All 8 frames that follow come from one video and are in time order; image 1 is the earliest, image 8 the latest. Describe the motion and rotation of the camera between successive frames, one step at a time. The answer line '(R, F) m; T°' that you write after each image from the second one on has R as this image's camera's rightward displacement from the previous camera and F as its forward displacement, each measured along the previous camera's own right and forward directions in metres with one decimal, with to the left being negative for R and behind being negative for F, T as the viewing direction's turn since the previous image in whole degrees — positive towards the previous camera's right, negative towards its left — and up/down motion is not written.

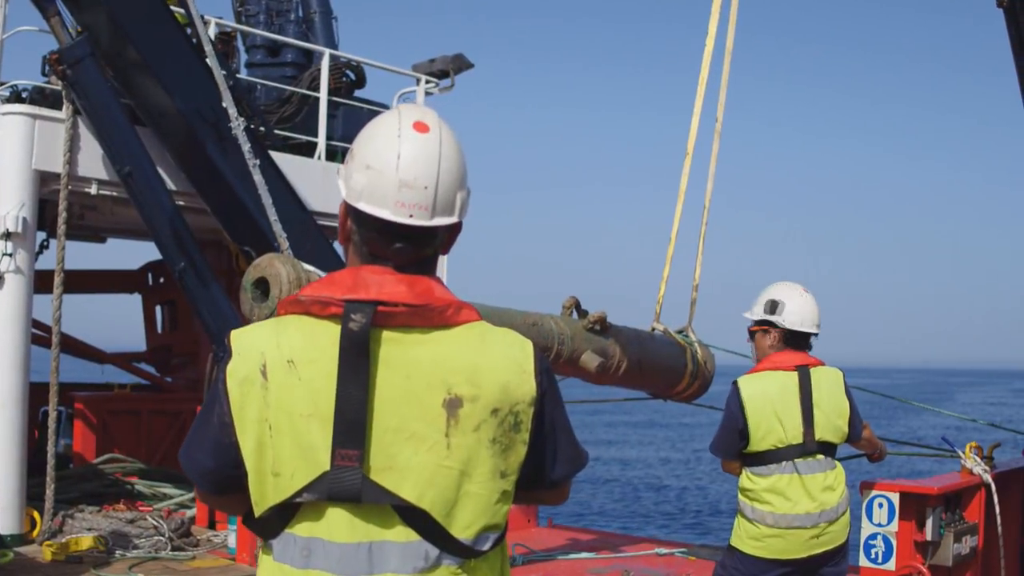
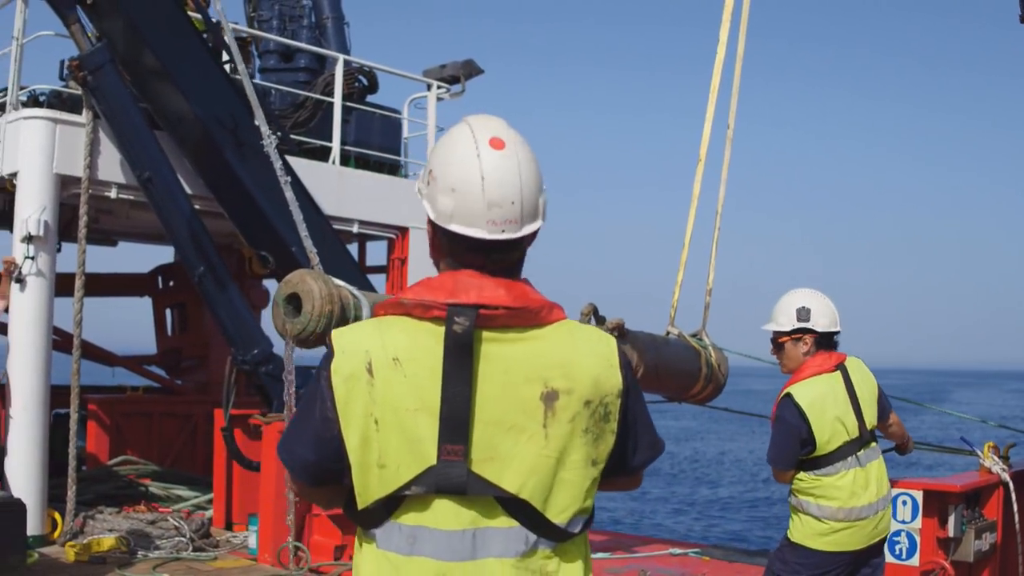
(-0.2, -0.1) m; +1°
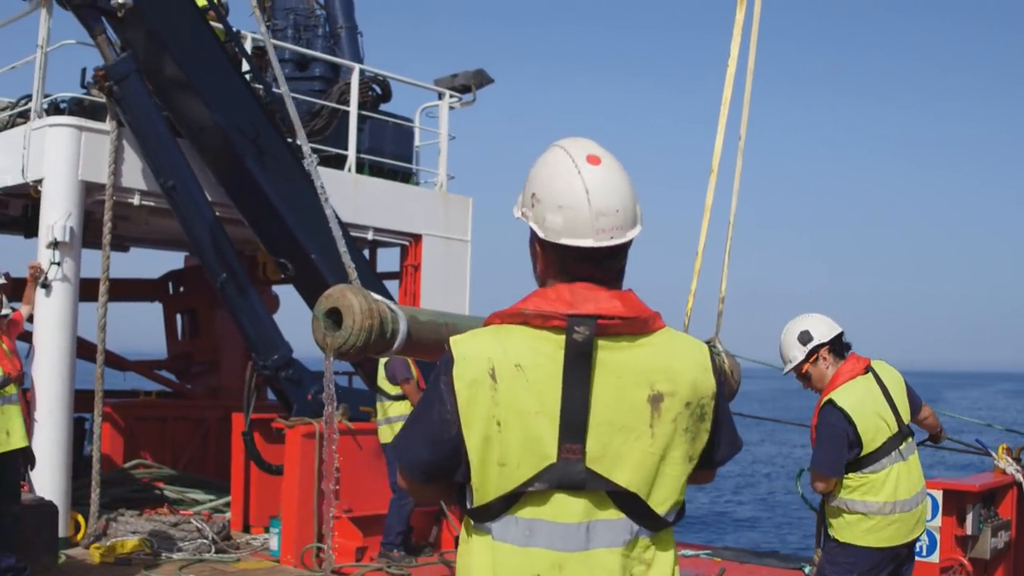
(-0.2, -0.1) m; +1°
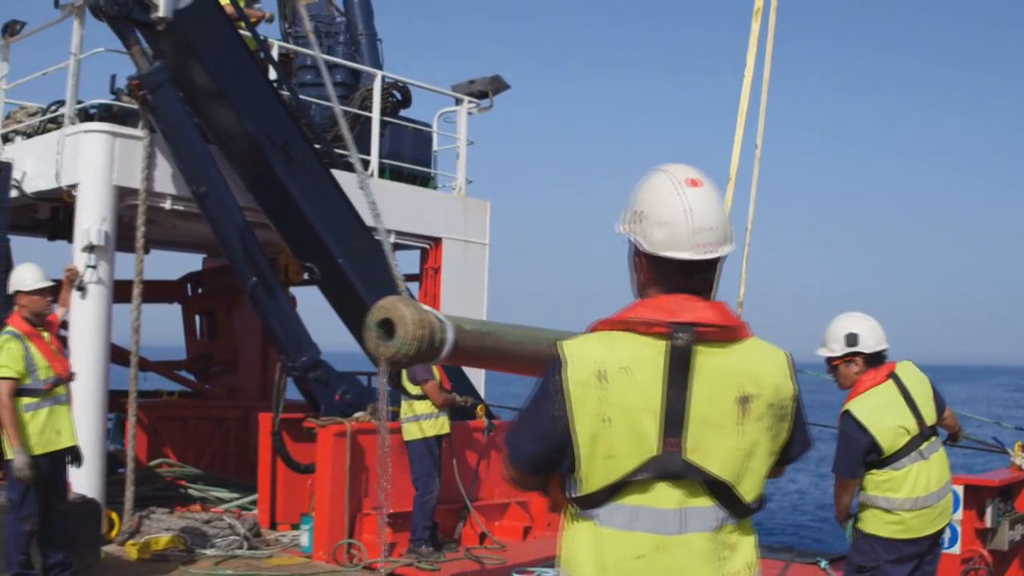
(-0.2, -0.2) m; +1°
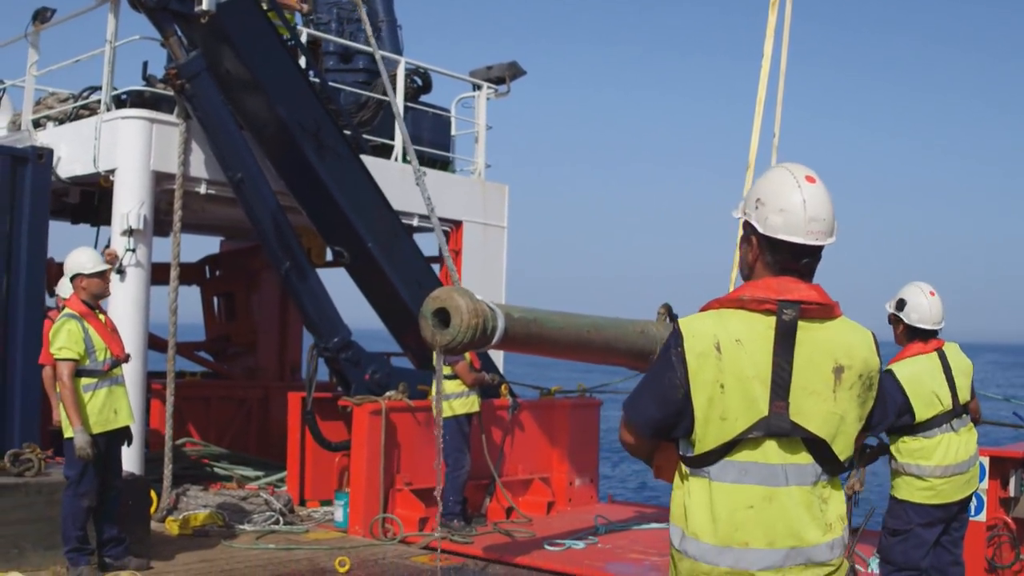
(-0.3, -0.2) m; +1°
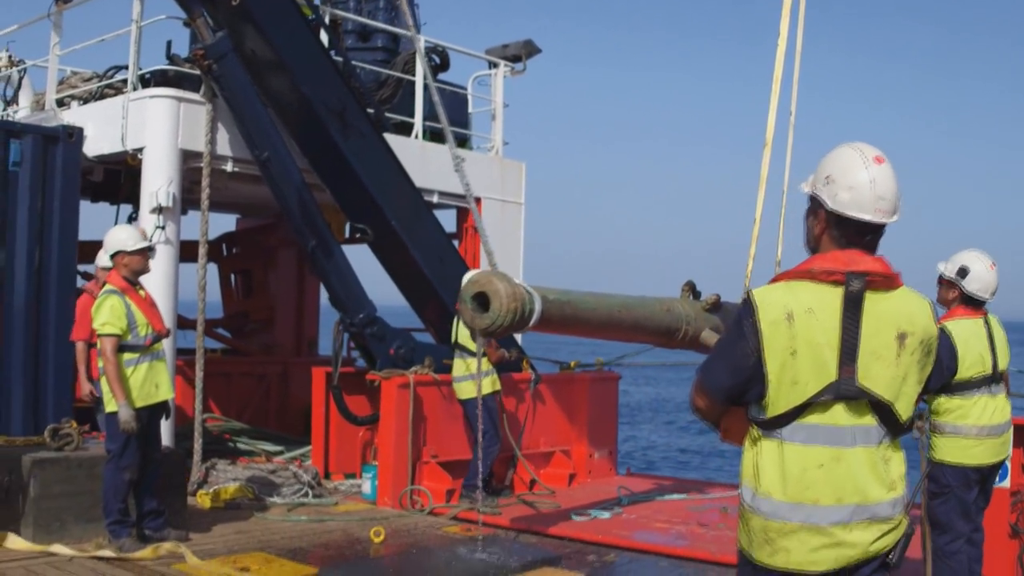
(-0.2, -0.1) m; +1°
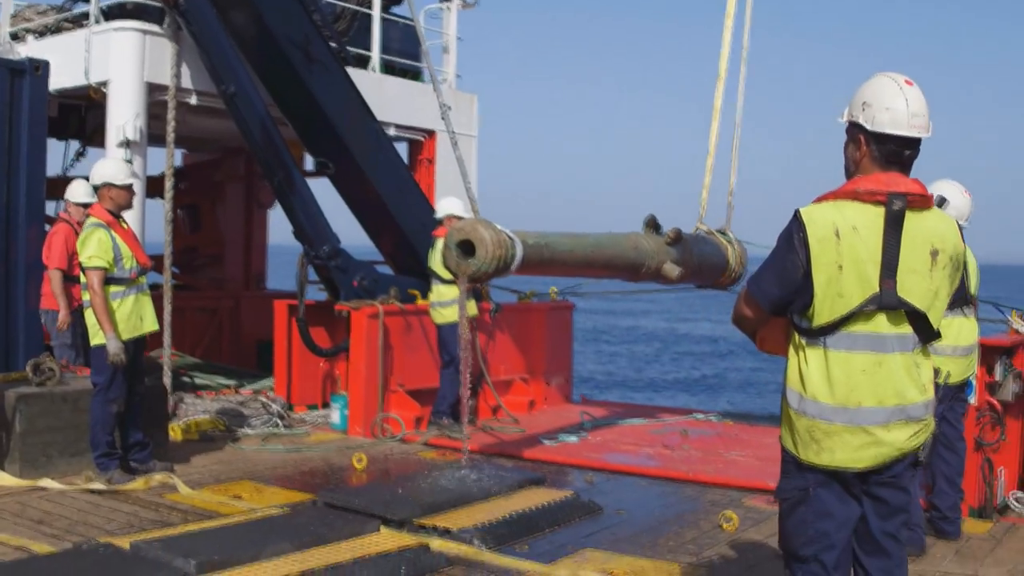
(-0.4, -0.1) m; +4°
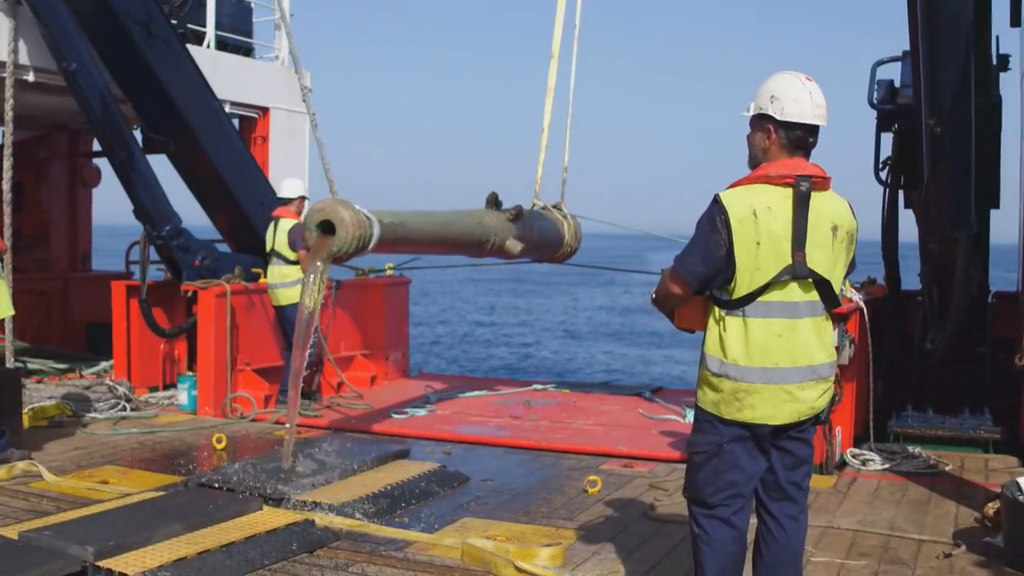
(-0.4, -0.1) m; +9°
